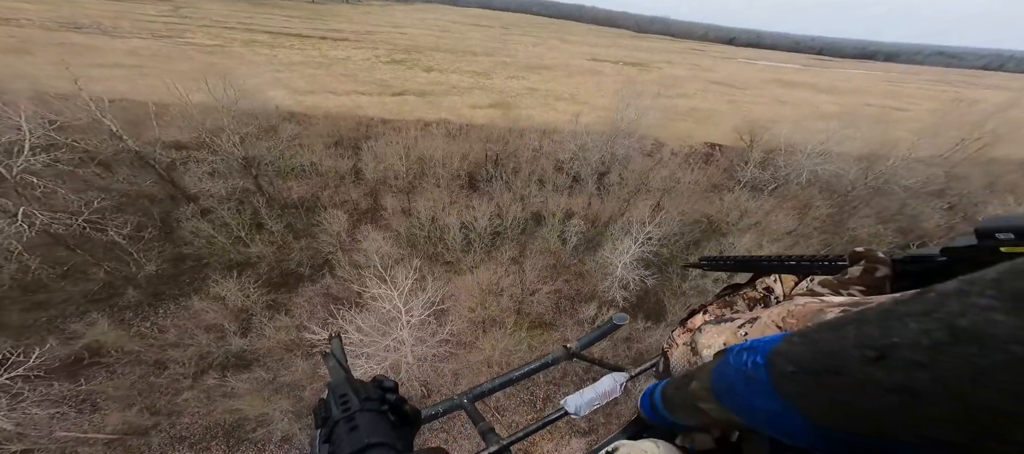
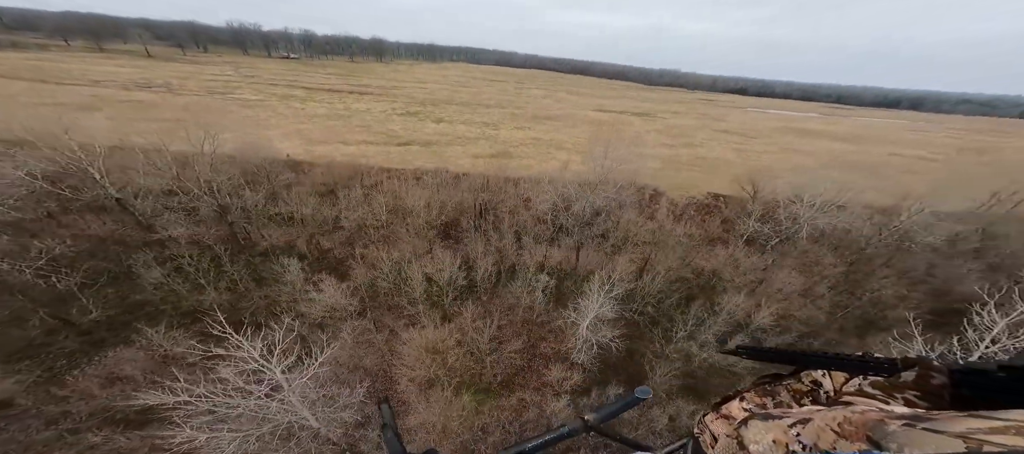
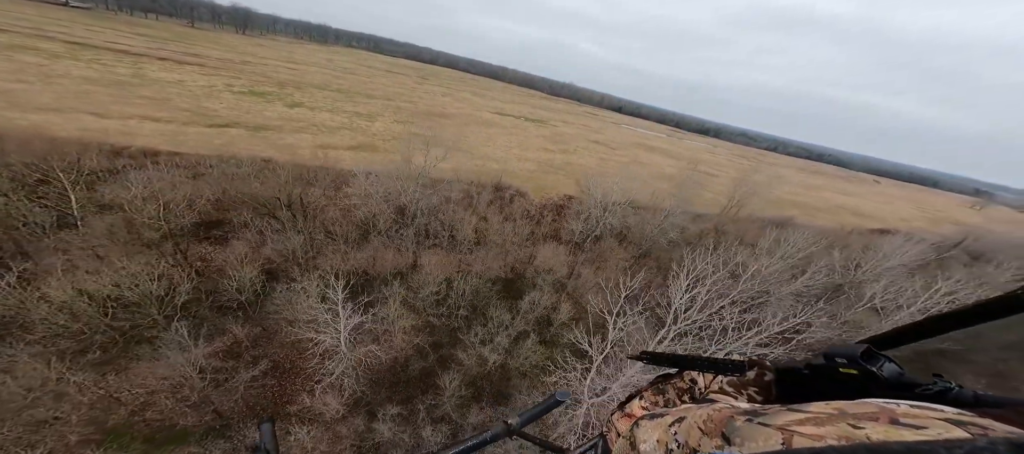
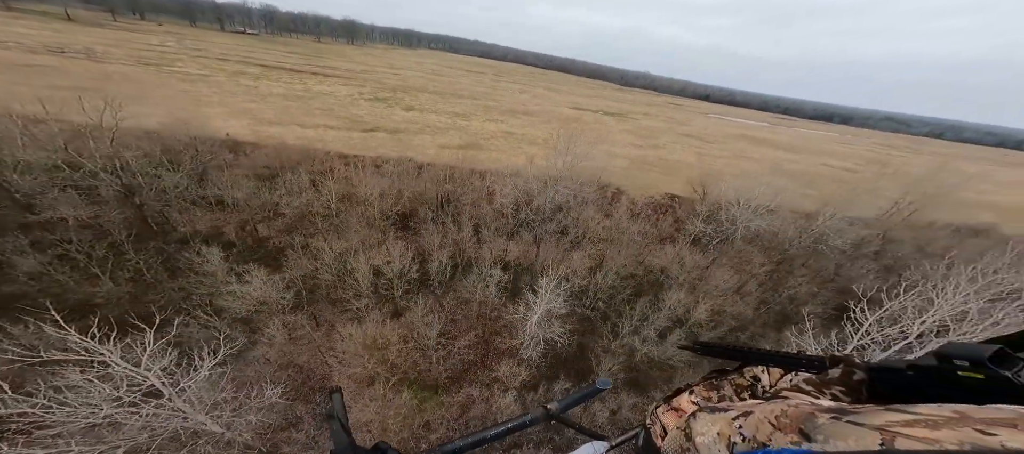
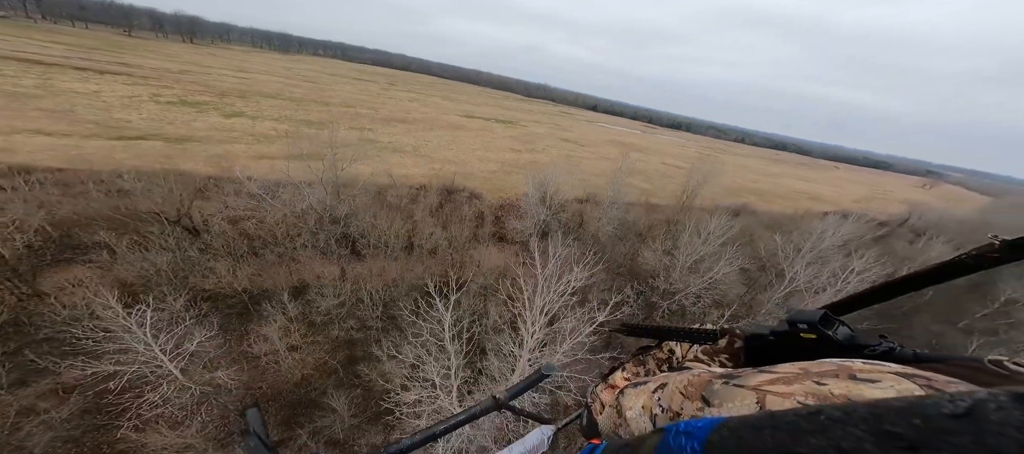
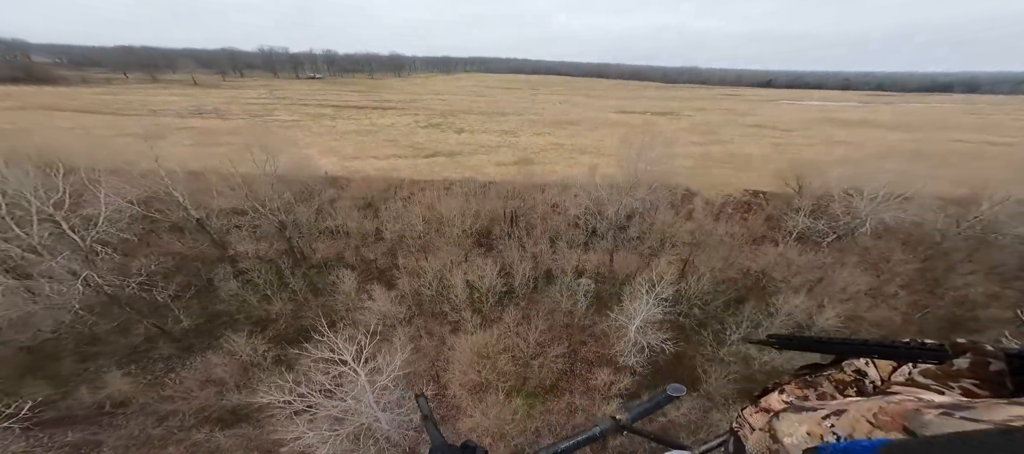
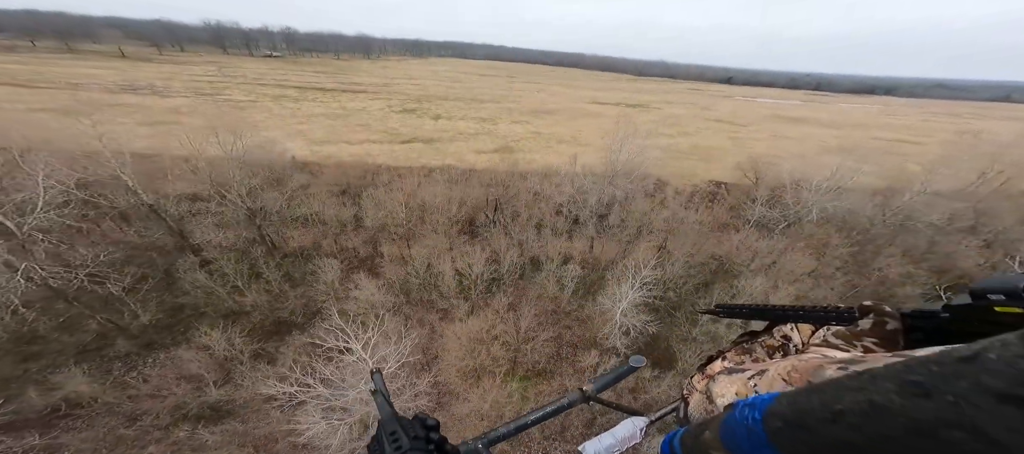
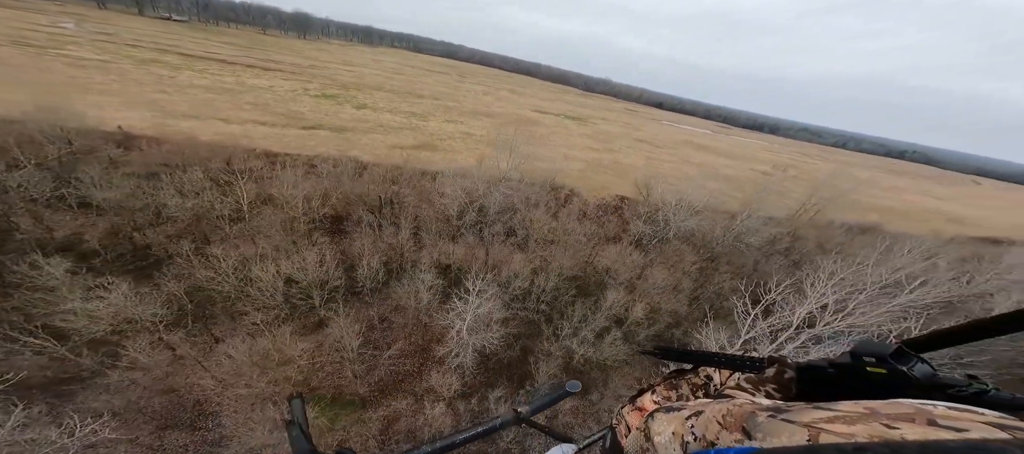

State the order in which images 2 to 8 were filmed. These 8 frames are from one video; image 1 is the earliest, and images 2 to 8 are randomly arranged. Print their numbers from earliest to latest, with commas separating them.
7, 6, 2, 4, 8, 3, 5
